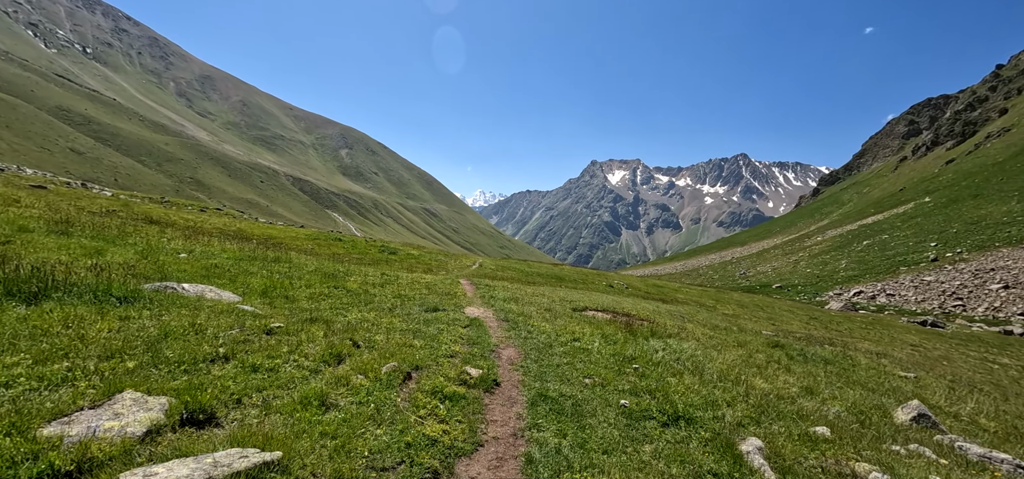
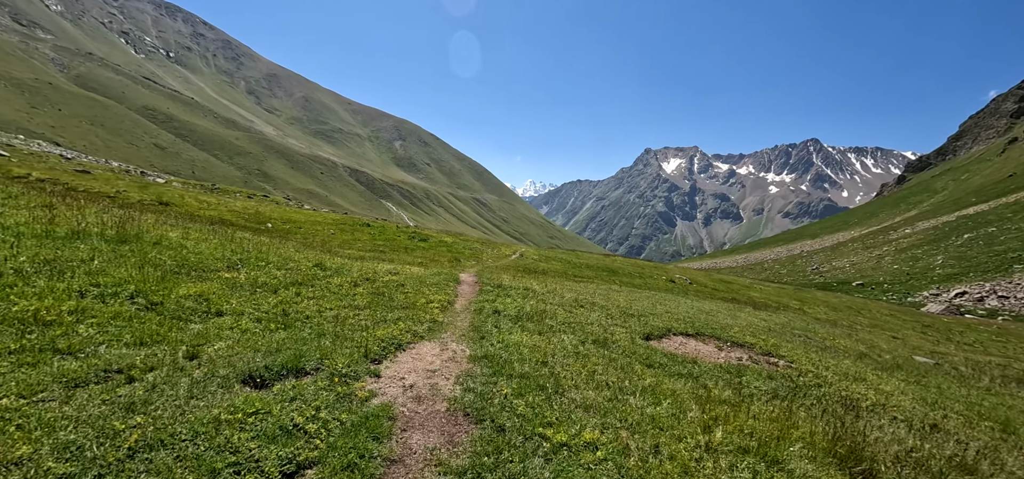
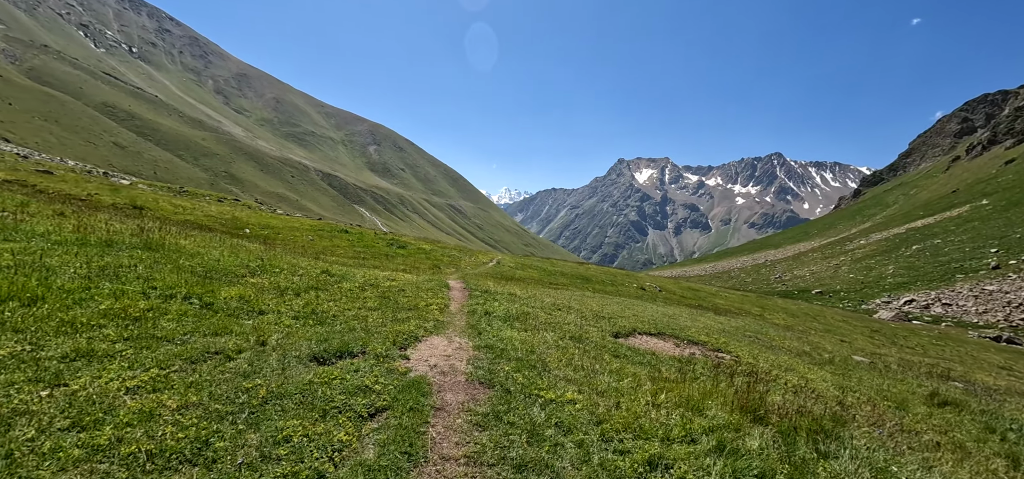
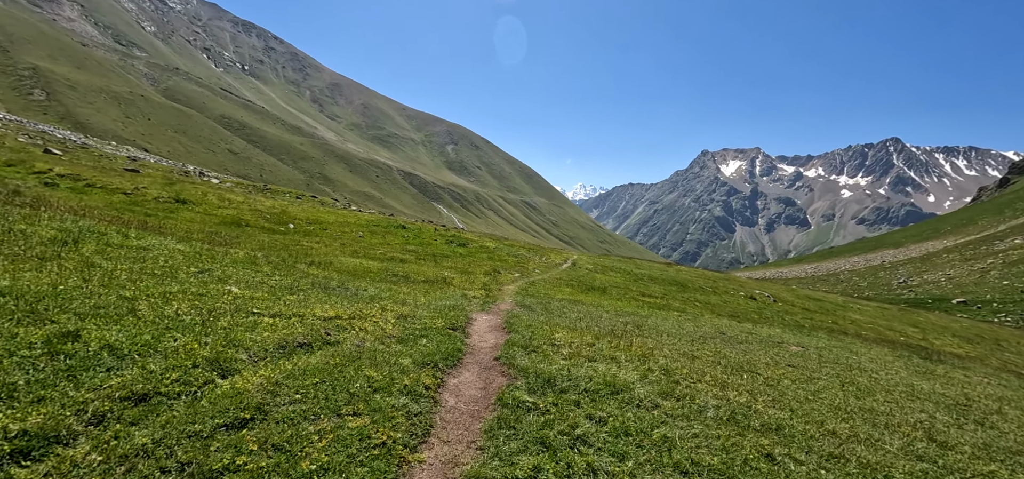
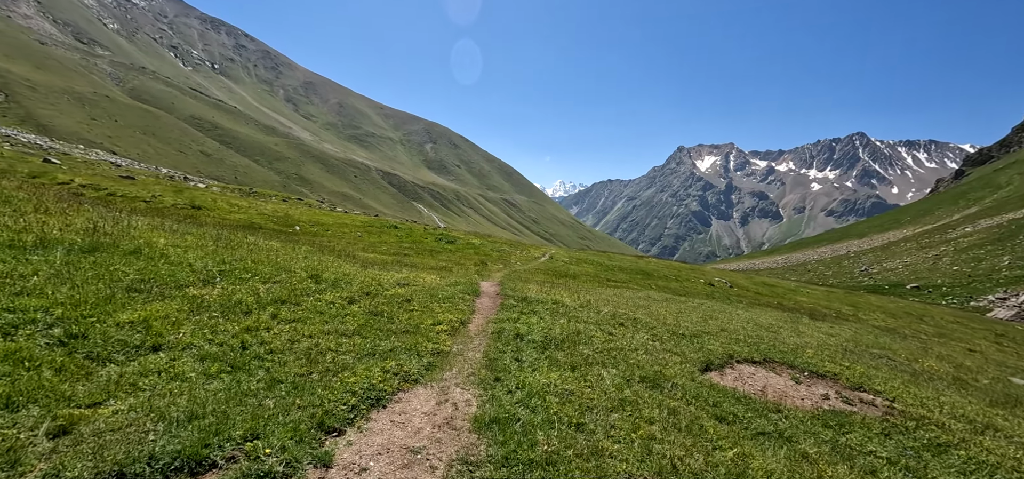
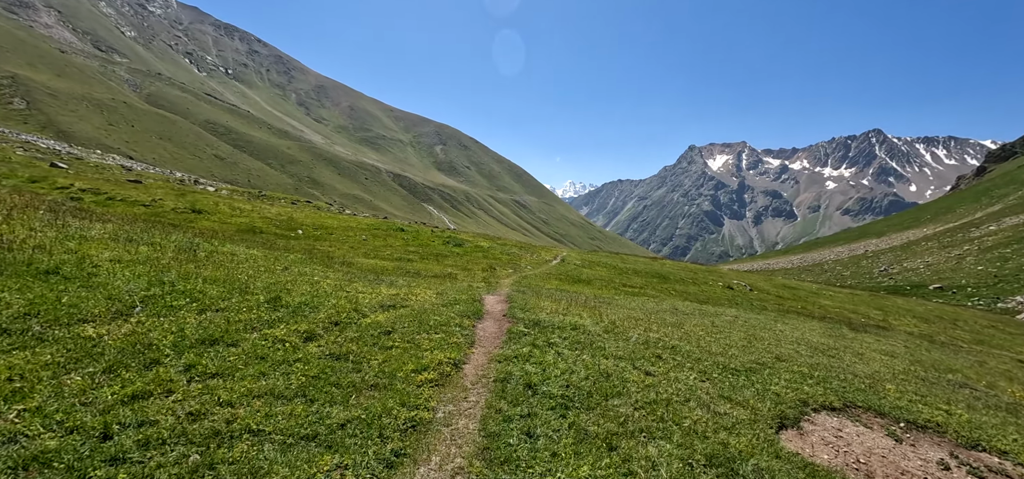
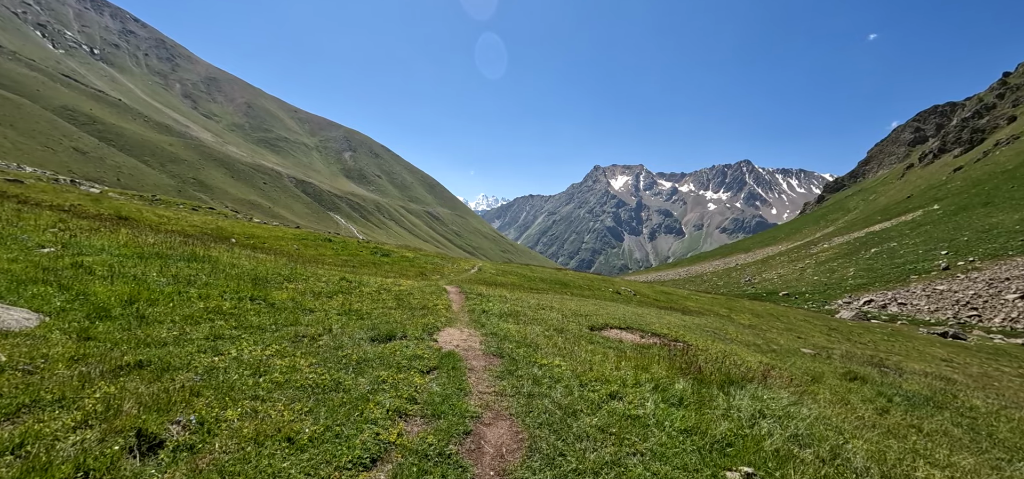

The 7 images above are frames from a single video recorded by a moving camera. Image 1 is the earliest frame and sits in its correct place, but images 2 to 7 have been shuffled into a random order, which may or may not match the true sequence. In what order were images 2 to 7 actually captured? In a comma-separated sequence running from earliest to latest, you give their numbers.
7, 3, 2, 5, 6, 4
